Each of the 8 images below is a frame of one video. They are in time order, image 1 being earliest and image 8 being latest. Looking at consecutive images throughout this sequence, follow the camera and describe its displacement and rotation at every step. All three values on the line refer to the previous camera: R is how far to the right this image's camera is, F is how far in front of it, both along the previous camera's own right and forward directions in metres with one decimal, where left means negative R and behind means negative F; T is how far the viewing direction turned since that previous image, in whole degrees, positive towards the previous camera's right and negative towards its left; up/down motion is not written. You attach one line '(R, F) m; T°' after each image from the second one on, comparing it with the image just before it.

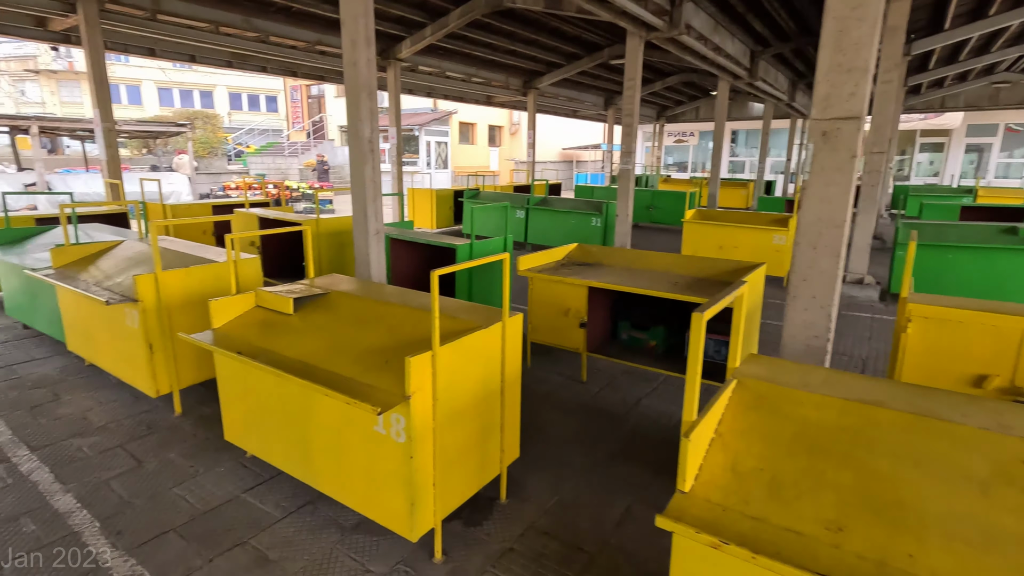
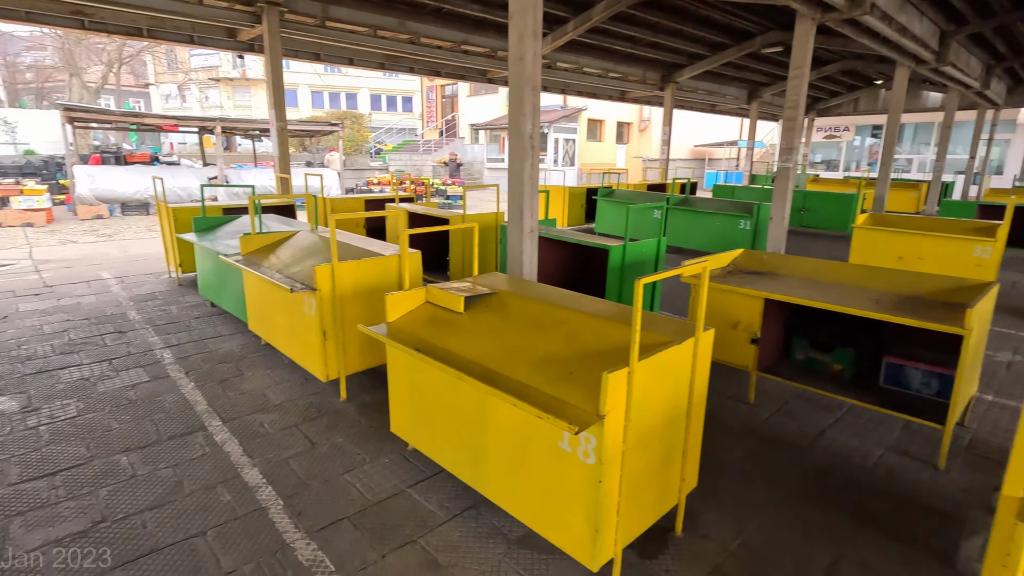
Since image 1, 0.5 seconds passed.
(-0.3, +0.2) m; -12°
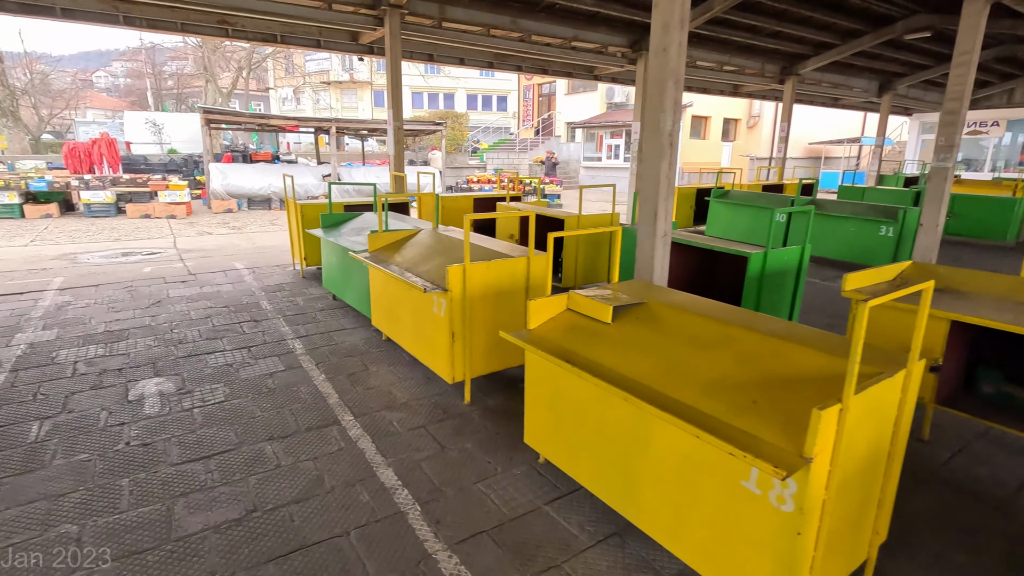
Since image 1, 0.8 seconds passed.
(-0.3, +0.1) m; -9°
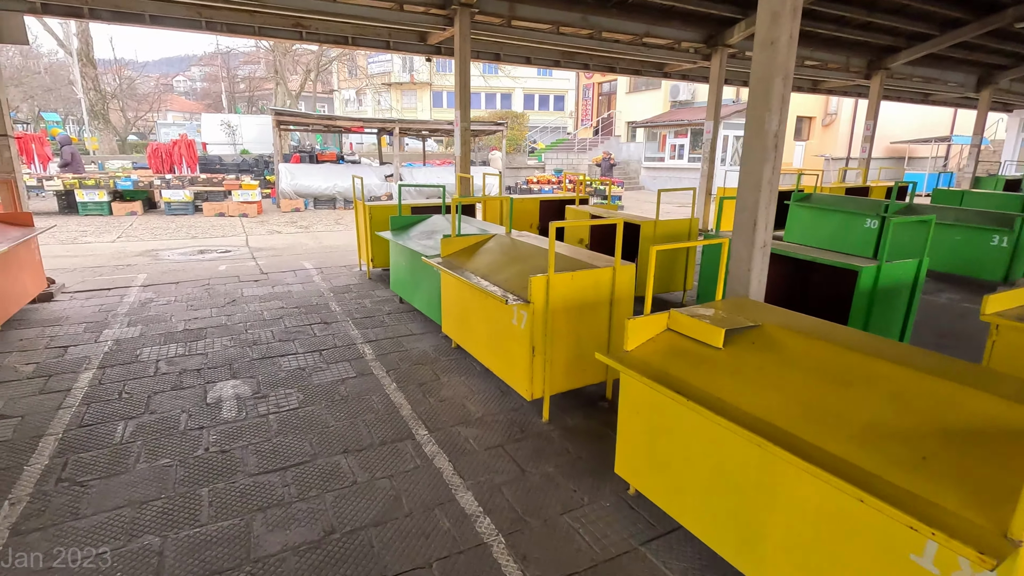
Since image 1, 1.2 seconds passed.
(-0.2, +0.2) m; -5°
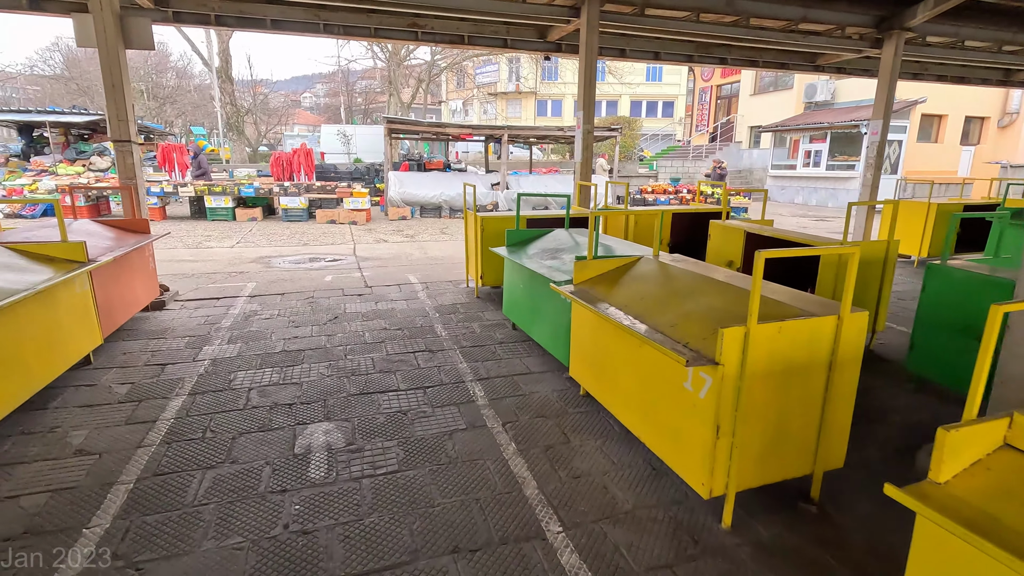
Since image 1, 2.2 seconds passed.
(-0.3, +0.8) m; -10°
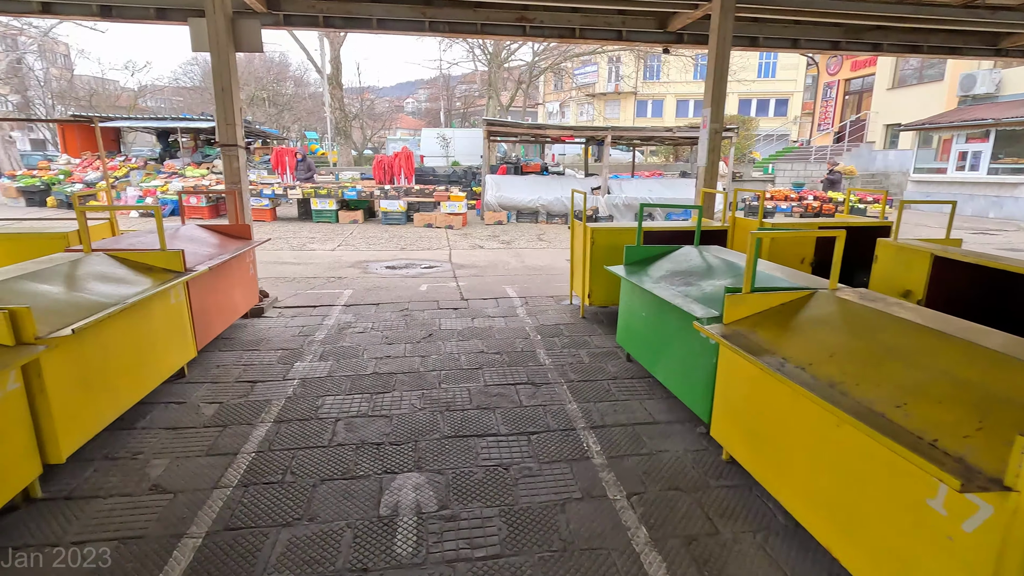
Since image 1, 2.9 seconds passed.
(-0.2, +0.6) m; -9°
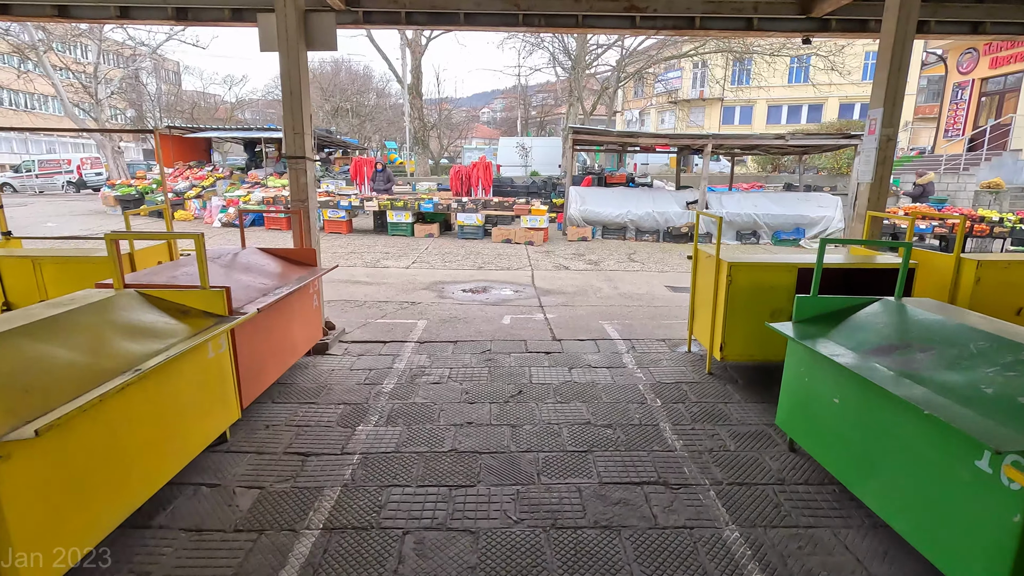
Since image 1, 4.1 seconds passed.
(-0.3, +1.0) m; -7°
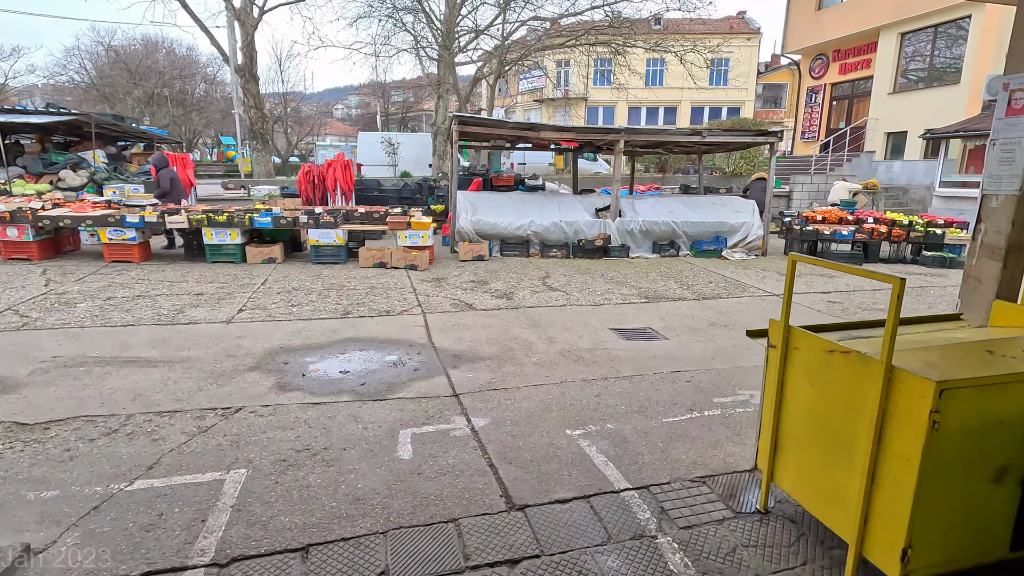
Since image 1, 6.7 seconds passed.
(-0.2, +2.6) m; +14°
